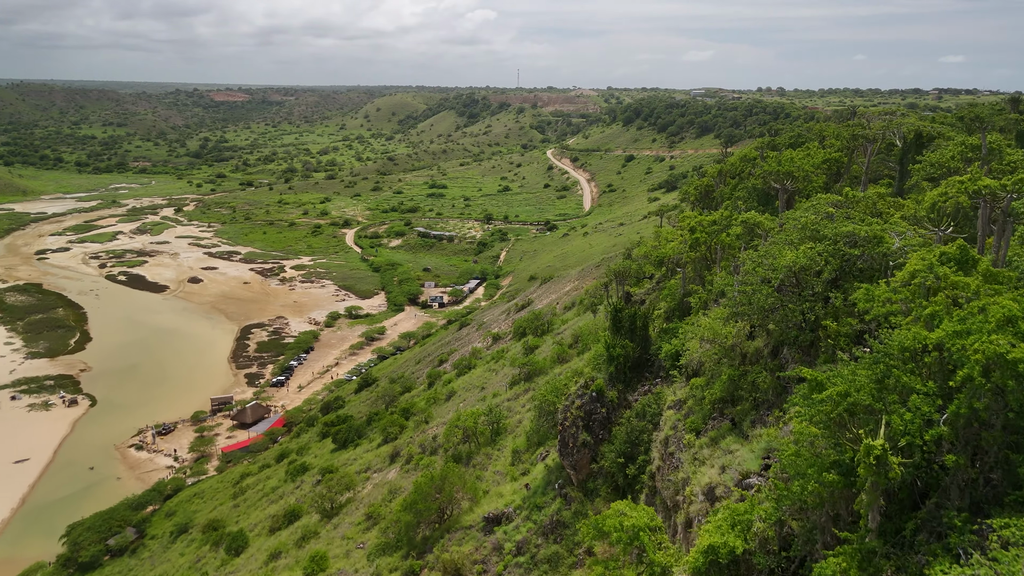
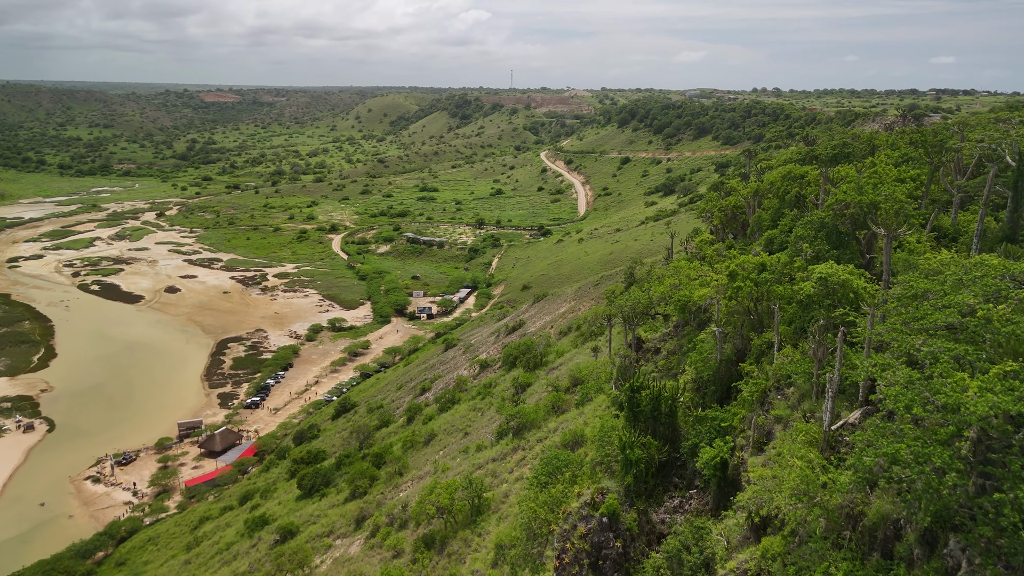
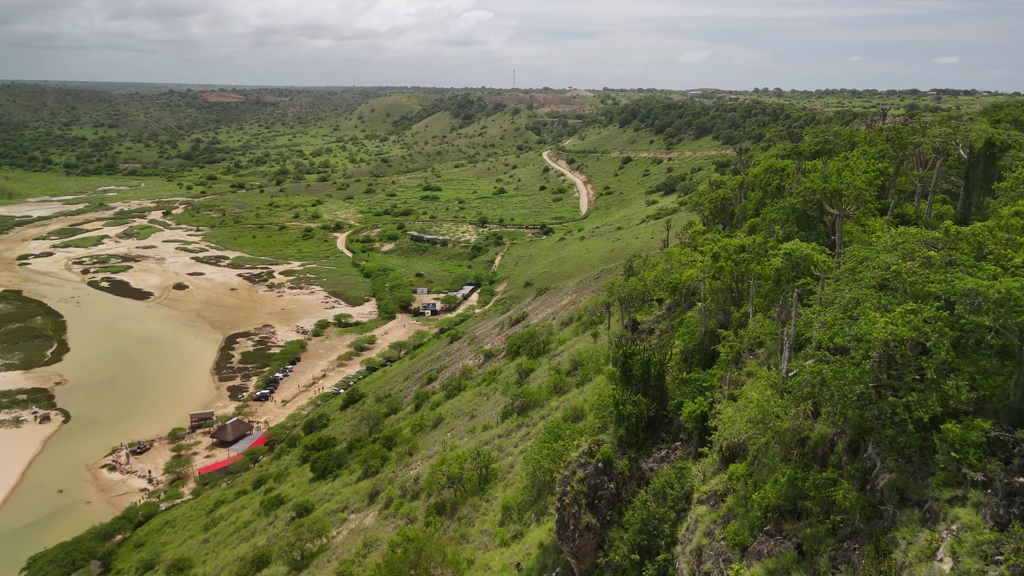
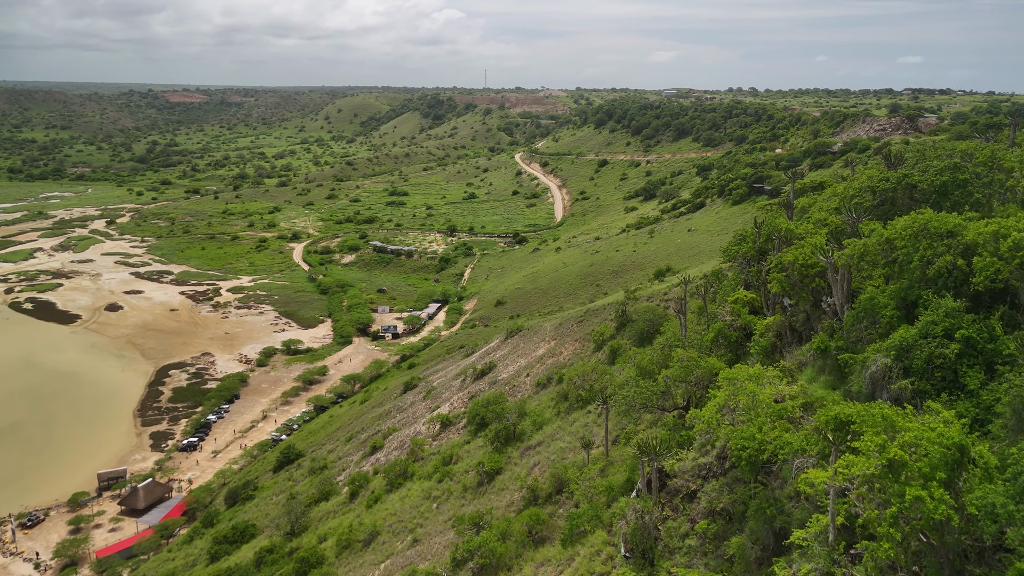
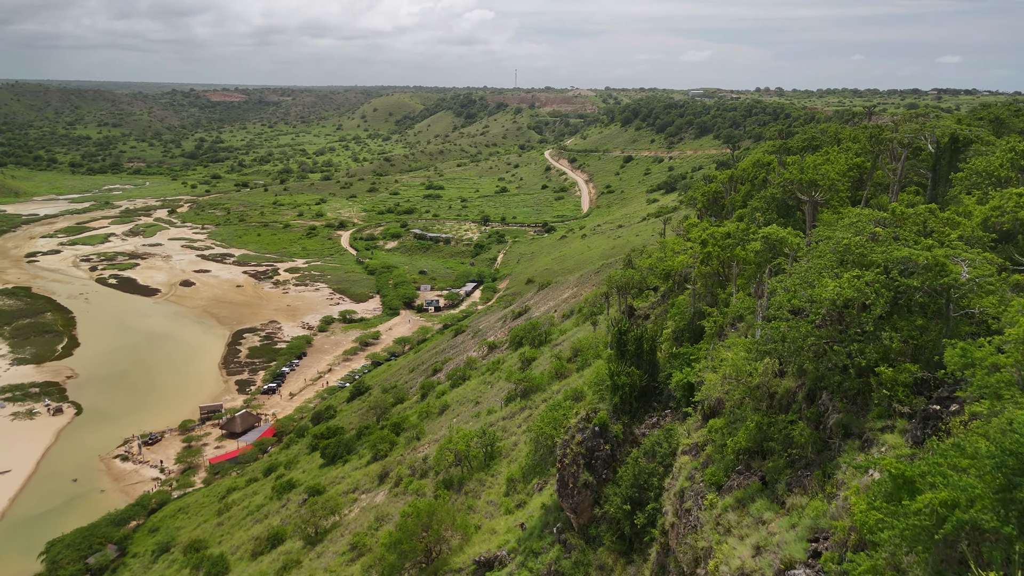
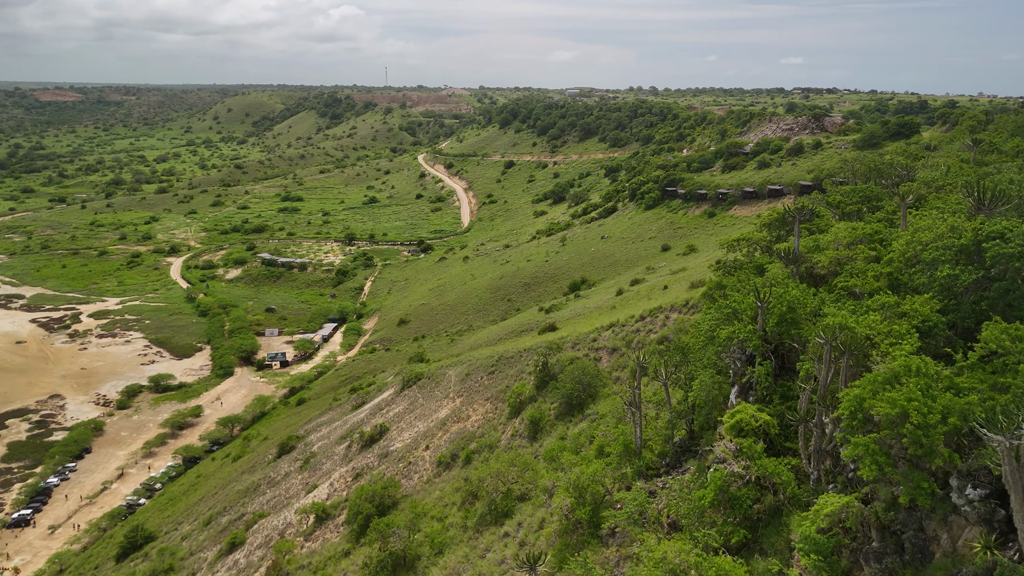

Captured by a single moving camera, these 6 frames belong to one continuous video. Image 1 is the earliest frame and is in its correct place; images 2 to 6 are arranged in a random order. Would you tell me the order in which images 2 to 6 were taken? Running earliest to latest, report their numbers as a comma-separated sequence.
5, 3, 2, 4, 6
